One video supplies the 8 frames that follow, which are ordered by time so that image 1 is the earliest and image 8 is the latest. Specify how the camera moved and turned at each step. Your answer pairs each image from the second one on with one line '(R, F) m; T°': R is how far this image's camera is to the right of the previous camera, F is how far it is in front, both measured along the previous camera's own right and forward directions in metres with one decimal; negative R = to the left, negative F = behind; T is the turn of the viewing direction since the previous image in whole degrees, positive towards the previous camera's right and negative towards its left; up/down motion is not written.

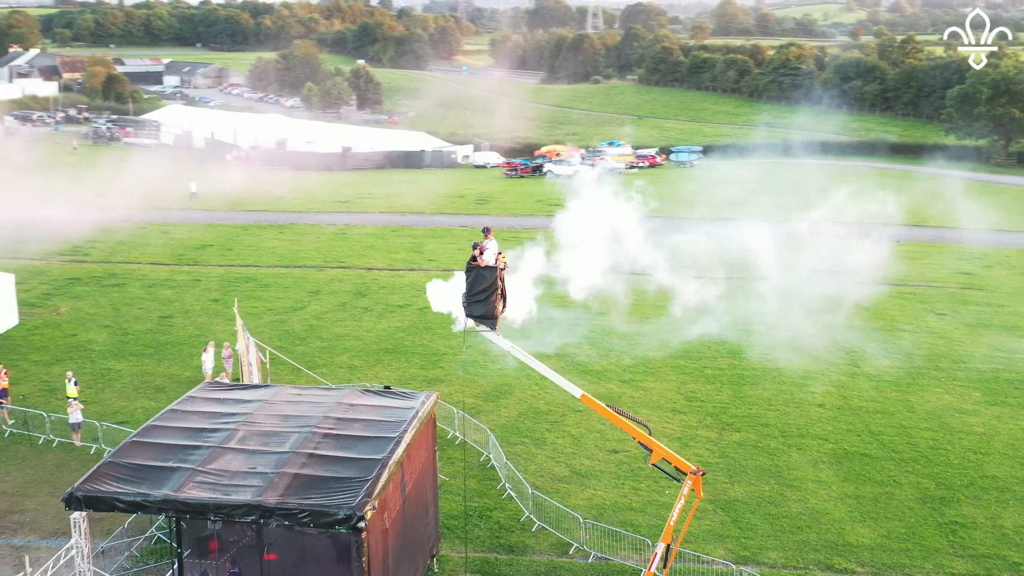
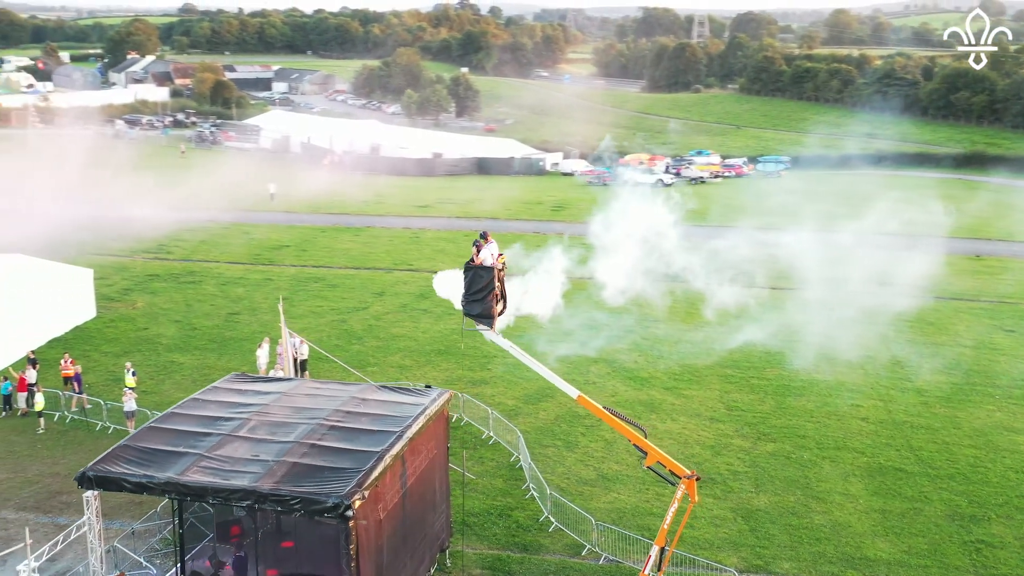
(+1.1, -0.2) m; -5°
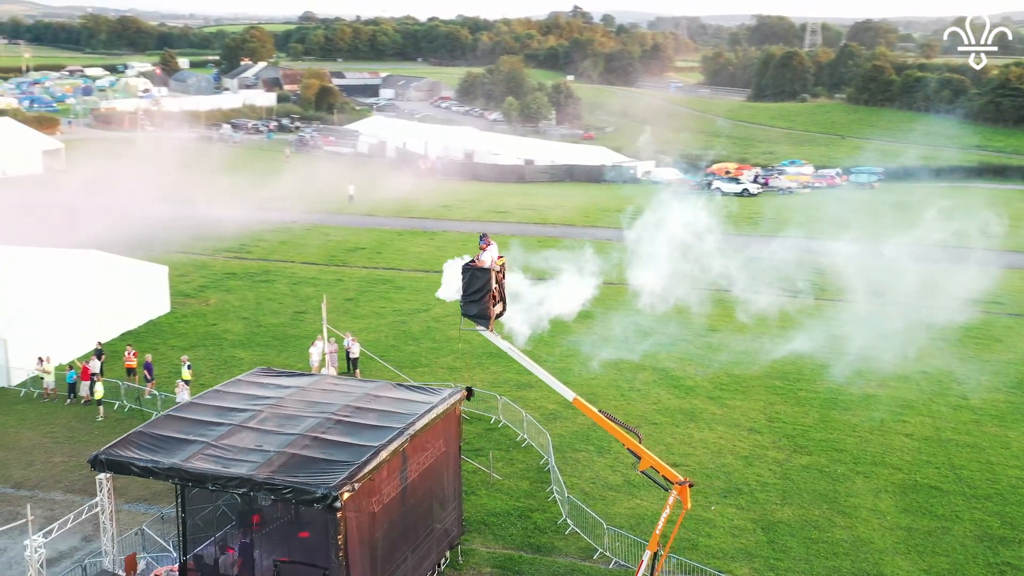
(+1.1, -0.1) m; -5°
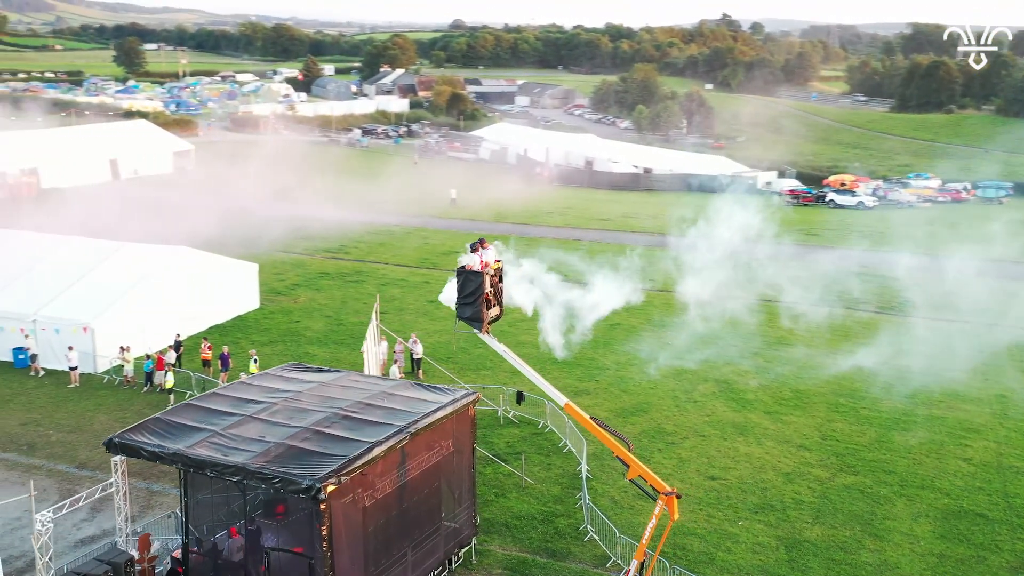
(+1.5, 0.0) m; -7°
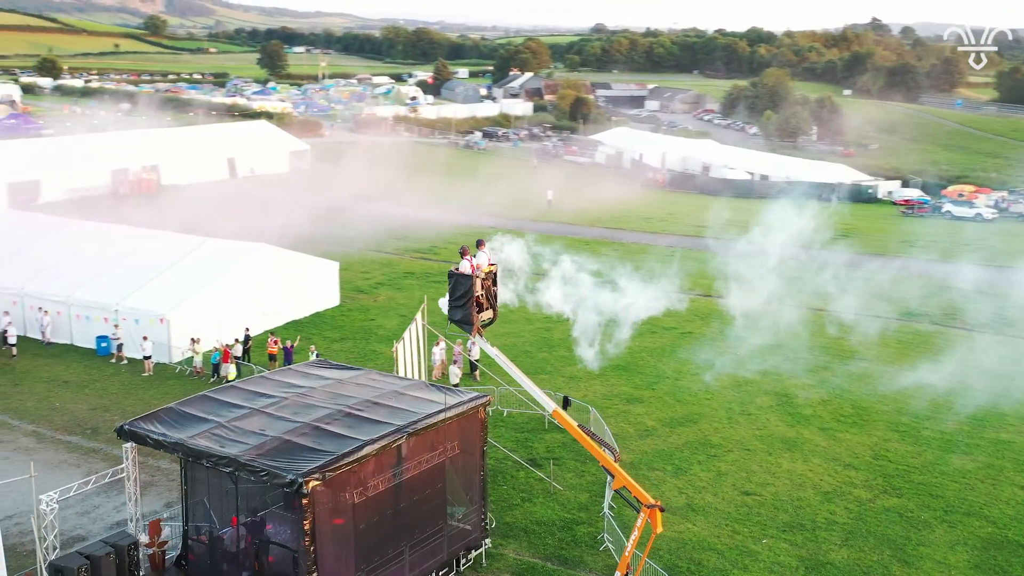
(+1.5, +0.2) m; -7°
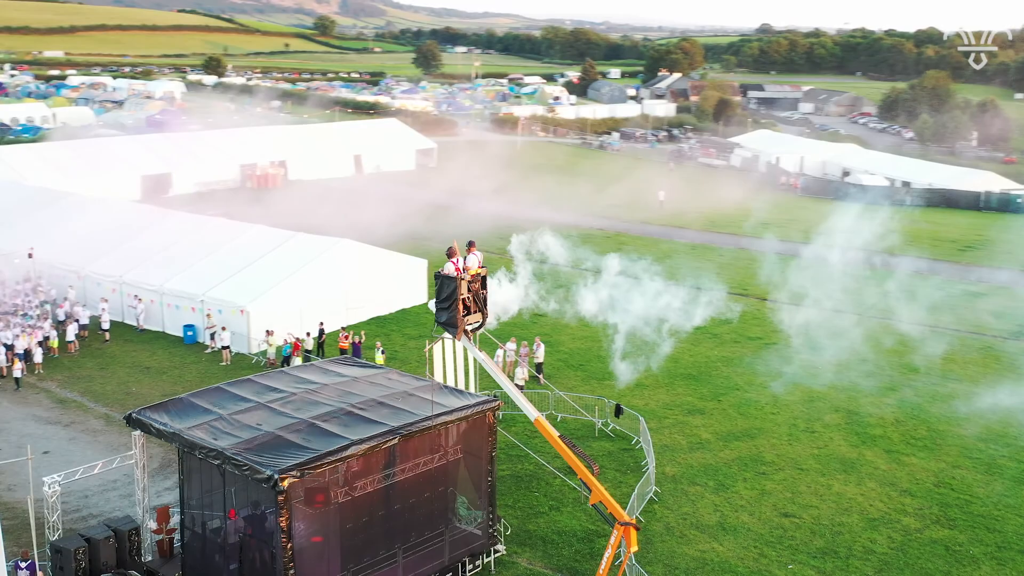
(+1.7, +0.4) m; -8°
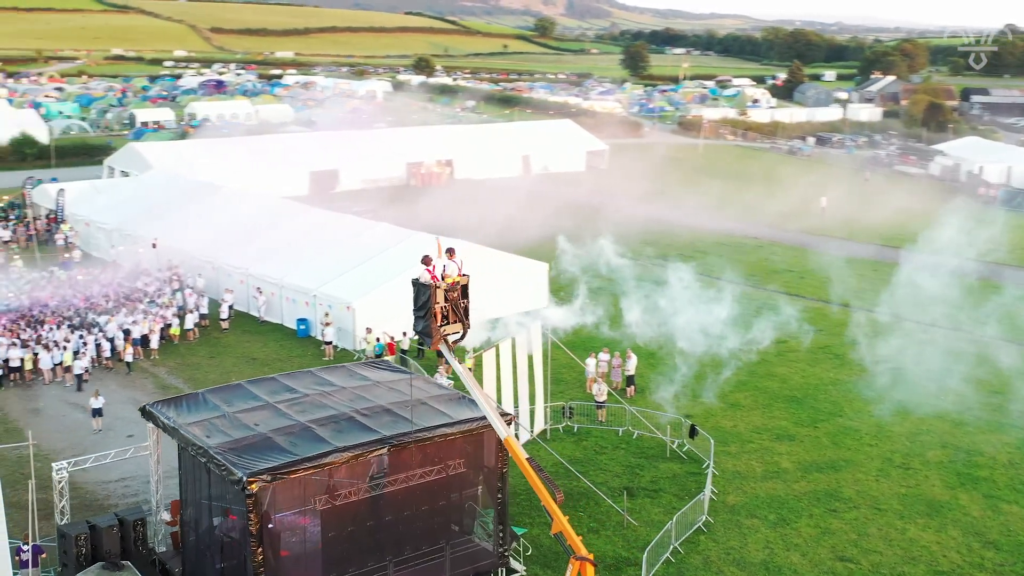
(+2.2, +0.8) m; -11°
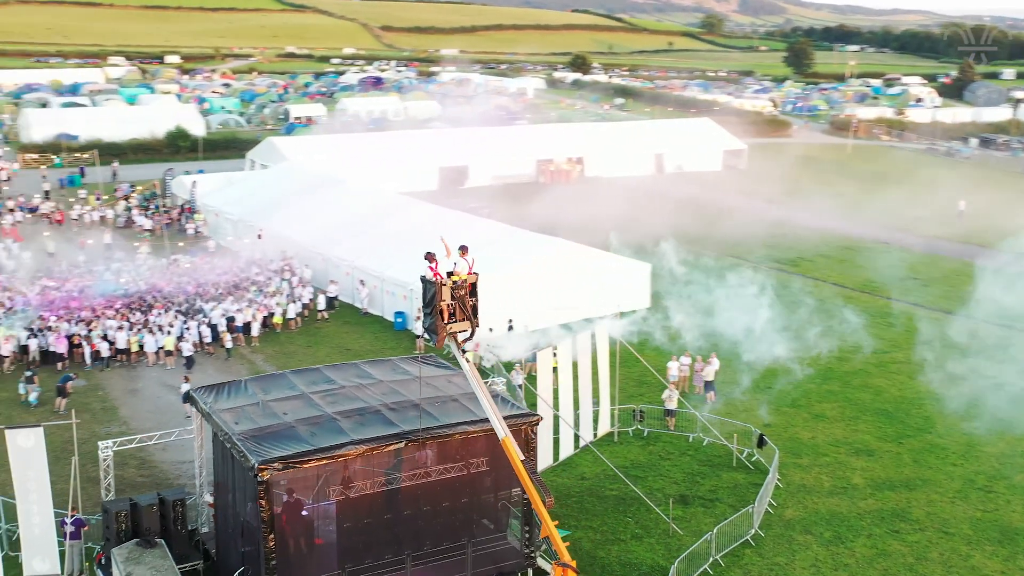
(+1.5, +0.2) m; -8°
